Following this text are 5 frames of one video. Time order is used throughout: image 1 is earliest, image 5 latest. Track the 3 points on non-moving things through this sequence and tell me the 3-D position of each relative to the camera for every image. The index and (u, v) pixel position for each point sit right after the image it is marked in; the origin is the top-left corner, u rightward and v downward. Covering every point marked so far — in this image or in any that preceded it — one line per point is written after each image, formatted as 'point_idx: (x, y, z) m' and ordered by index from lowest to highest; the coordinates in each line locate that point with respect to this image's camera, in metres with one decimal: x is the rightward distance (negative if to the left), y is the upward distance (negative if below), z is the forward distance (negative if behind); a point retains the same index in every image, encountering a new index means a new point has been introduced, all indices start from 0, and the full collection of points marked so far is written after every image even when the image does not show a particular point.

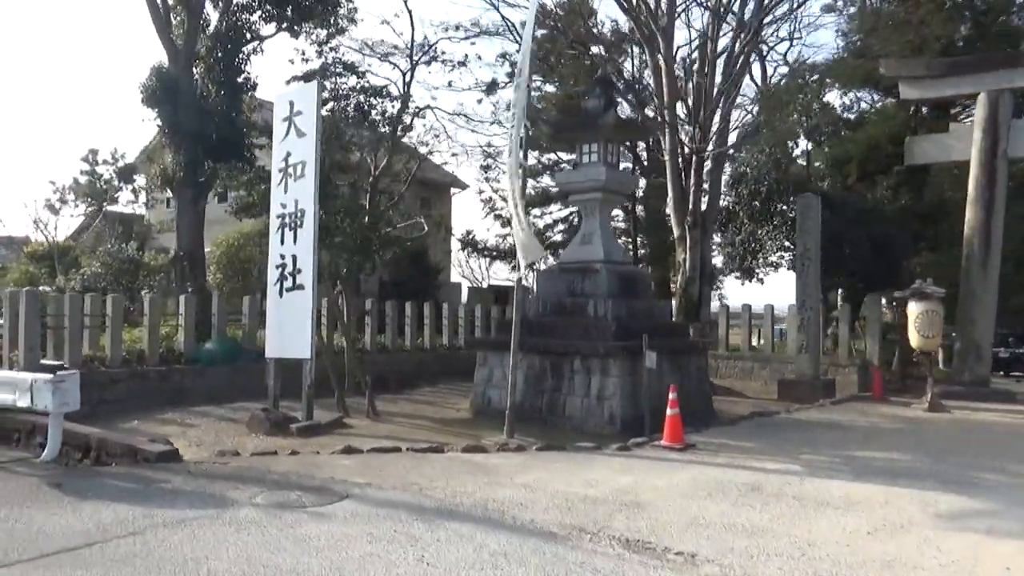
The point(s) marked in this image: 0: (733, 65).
0: (+4.8, +4.9, +16.8) m
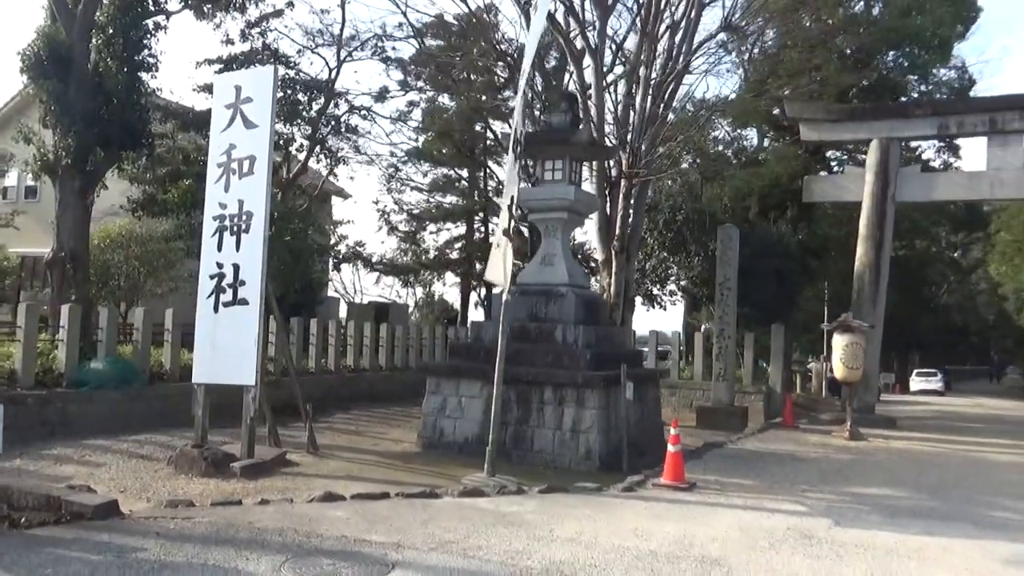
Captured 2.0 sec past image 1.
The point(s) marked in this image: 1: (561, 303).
0: (+3.3, +4.4, +16.9) m
1: (+0.7, -0.2, +11.0) m
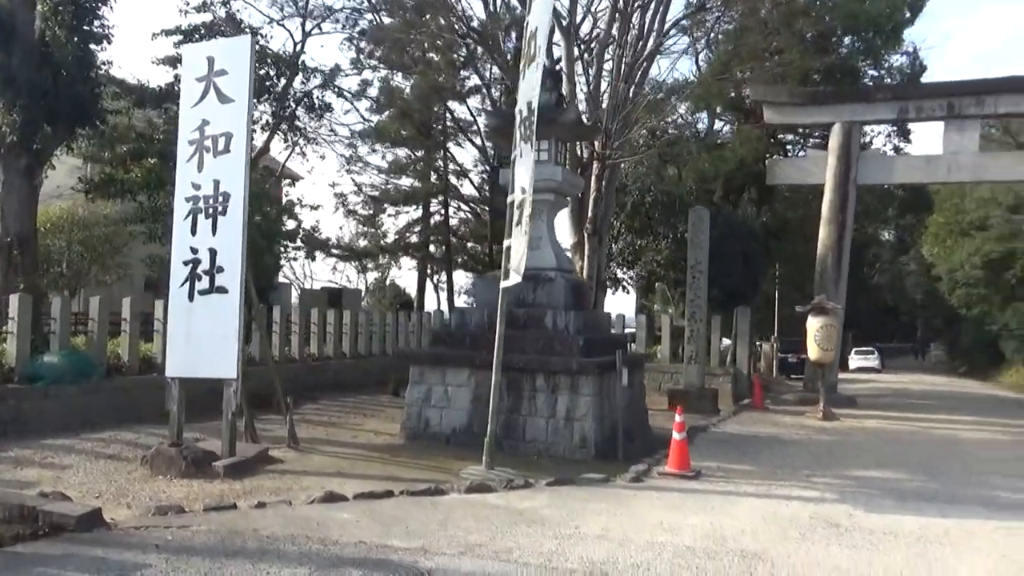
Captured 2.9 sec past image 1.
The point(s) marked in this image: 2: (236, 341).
0: (+2.6, +4.7, +16.6) m
1: (+0.5, 0.0, +10.7) m
2: (-3.1, -0.6, +8.5) m
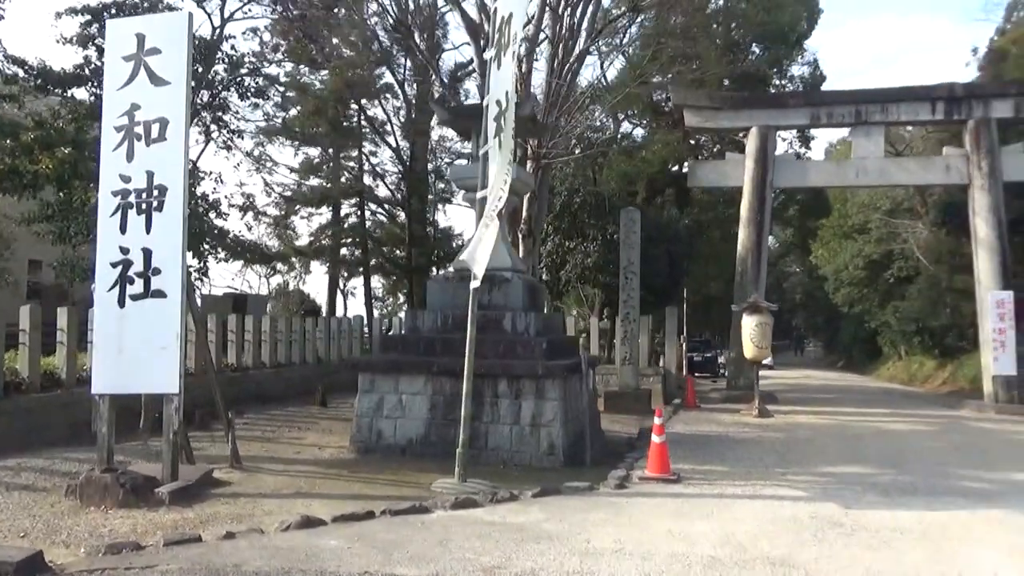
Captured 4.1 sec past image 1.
0: (+1.1, +4.7, +16.5) m
1: (-0.1, 0.0, +10.2) m
2: (-3.3, -0.6, +7.6) m
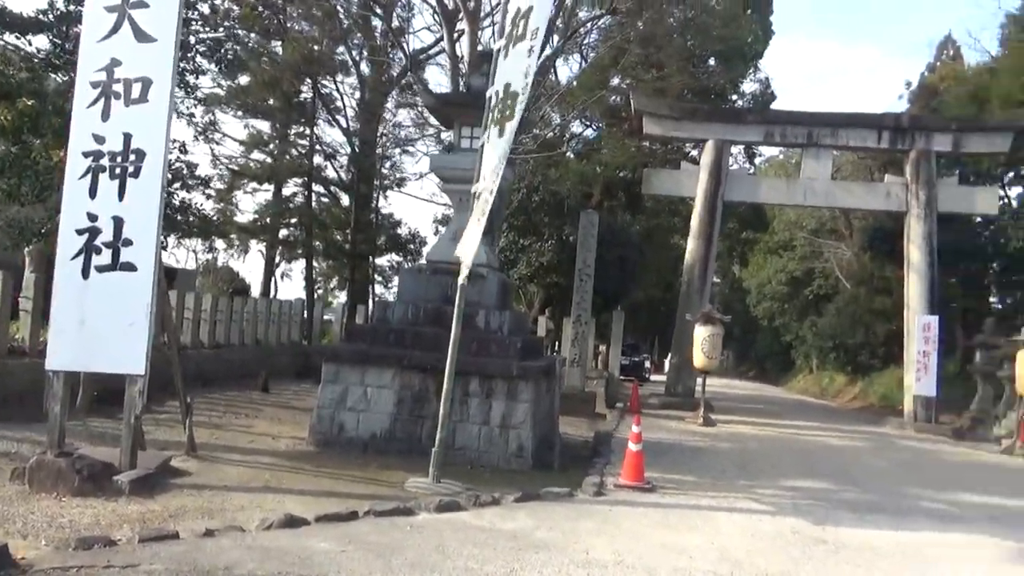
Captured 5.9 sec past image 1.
0: (+0.5, +4.7, +16.3) m
1: (-0.4, 0.0, +10.1) m
2: (-3.4, -0.4, +7.1) m
